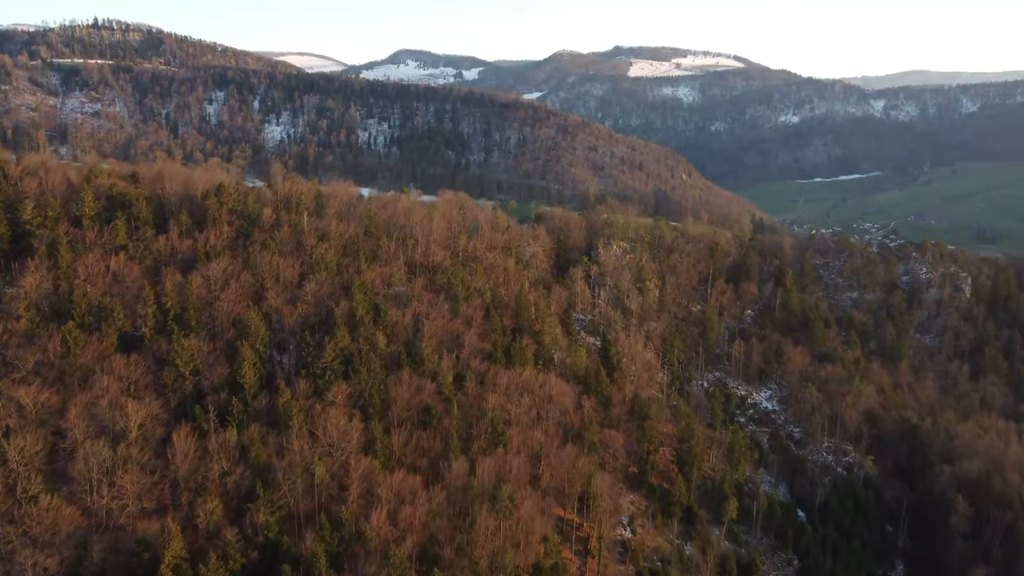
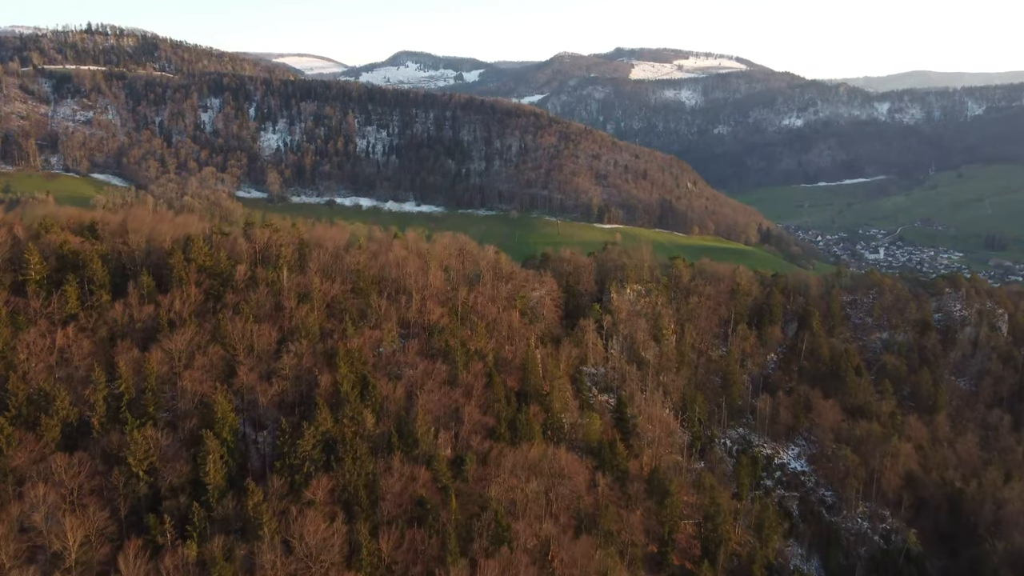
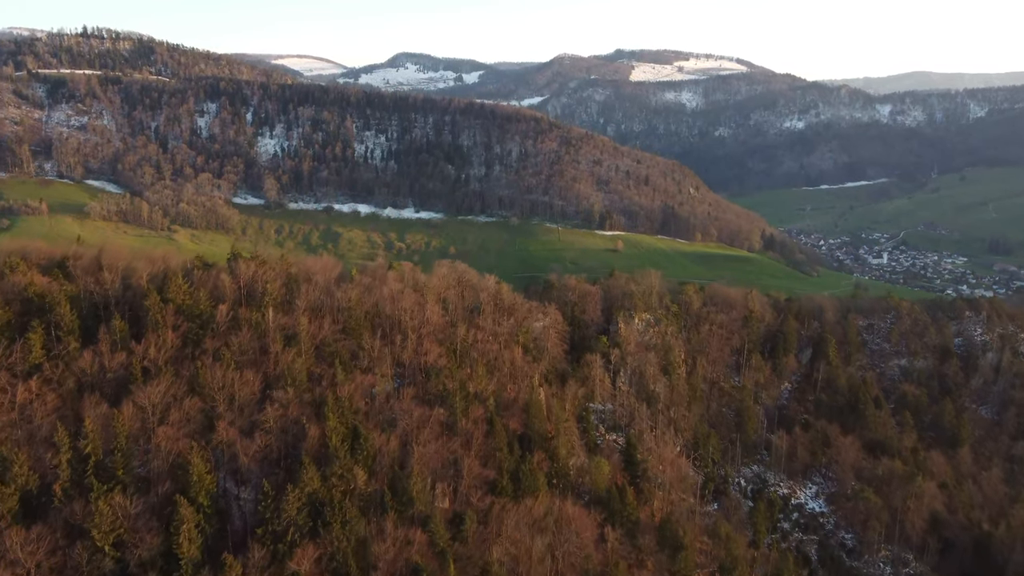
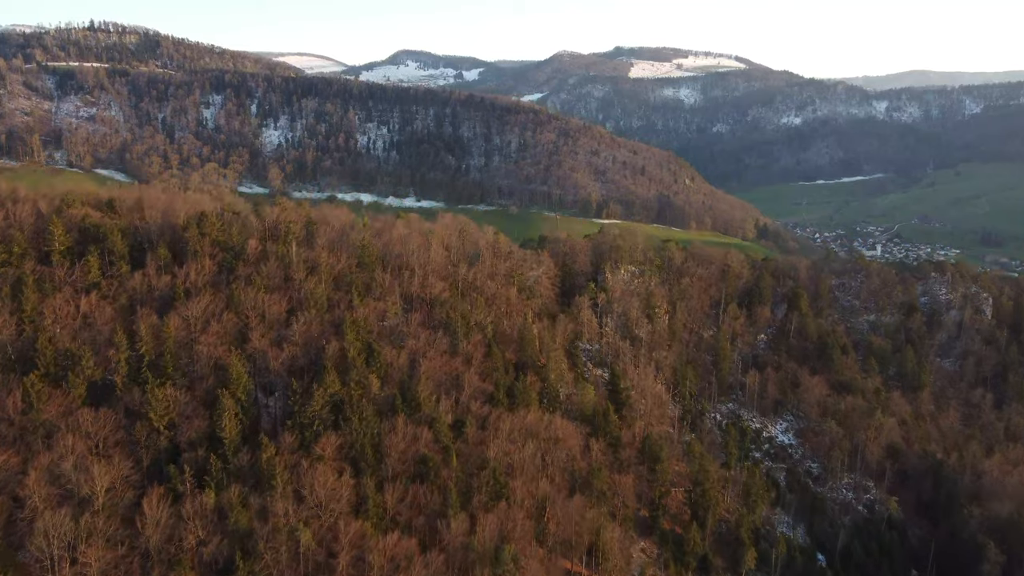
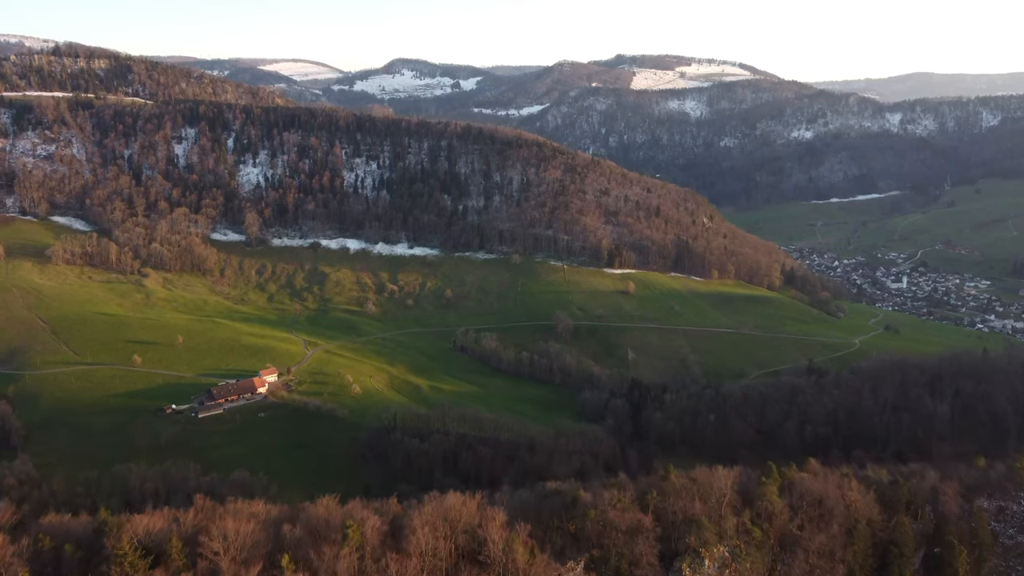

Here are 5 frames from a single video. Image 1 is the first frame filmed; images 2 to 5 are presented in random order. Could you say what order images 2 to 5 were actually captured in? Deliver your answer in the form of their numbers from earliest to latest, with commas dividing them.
4, 2, 3, 5
